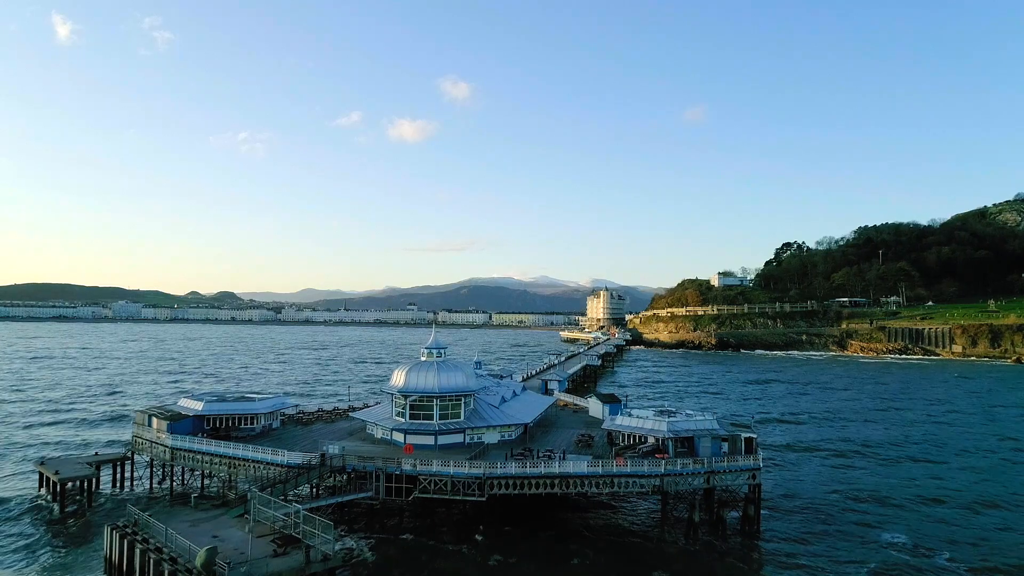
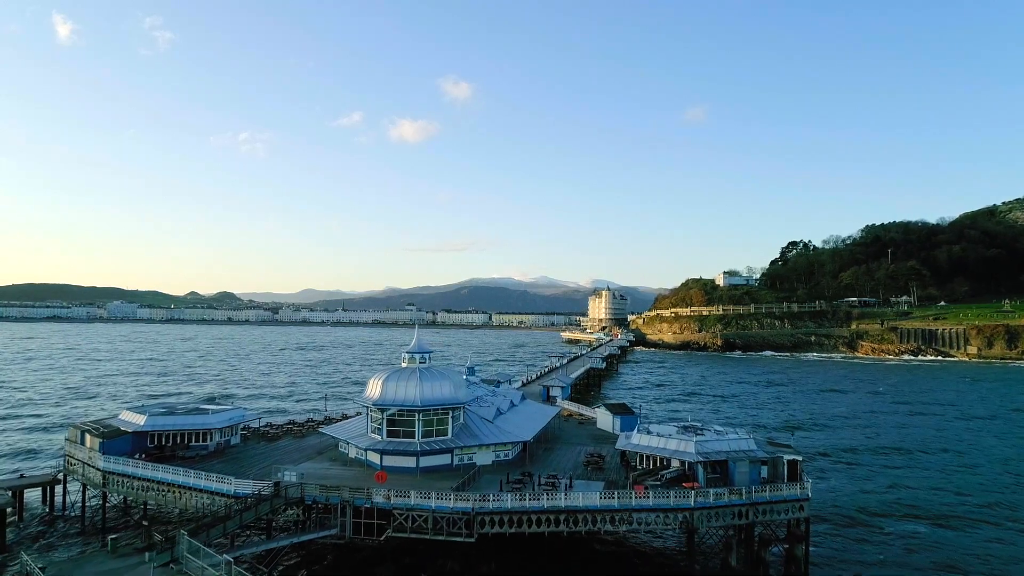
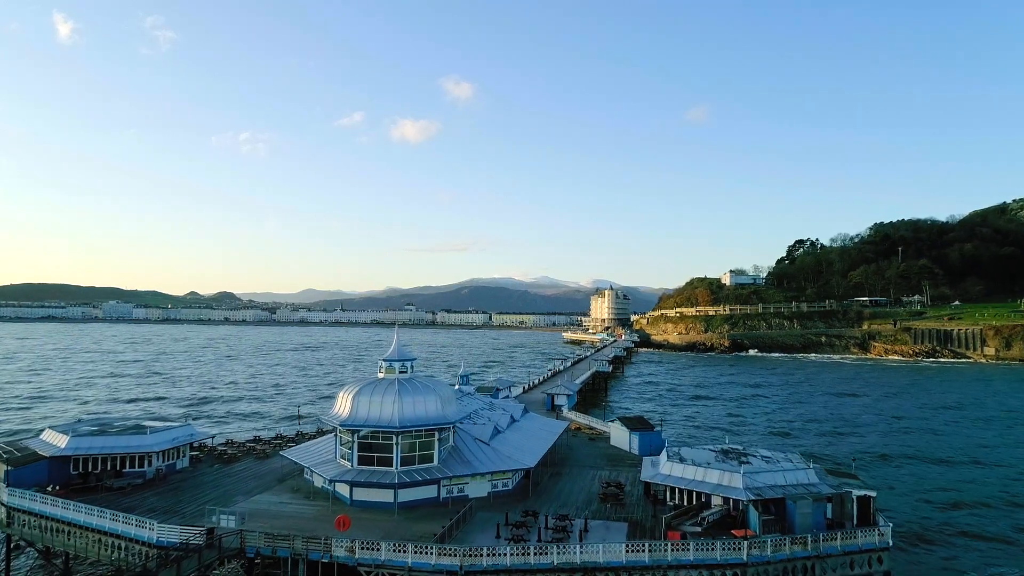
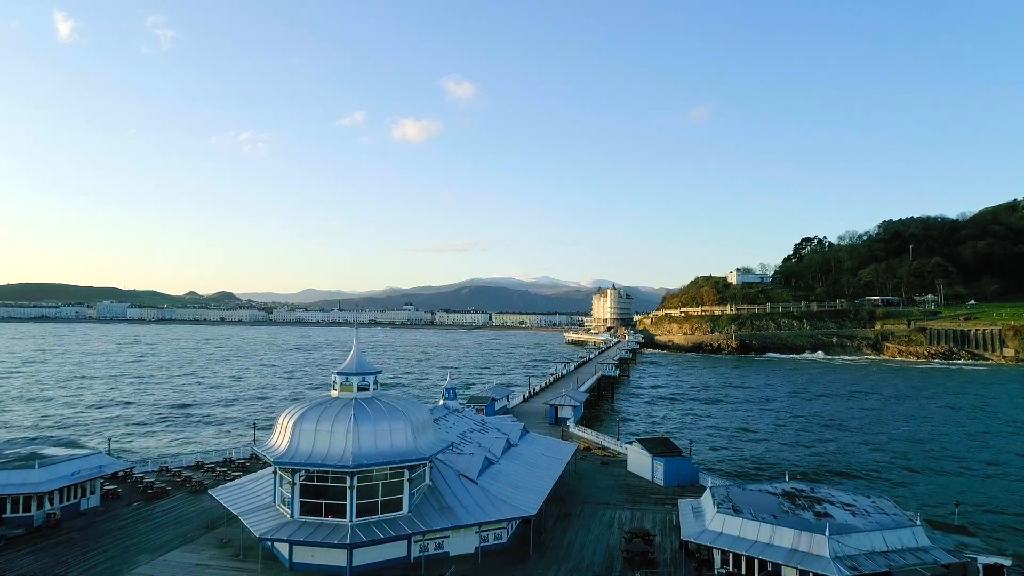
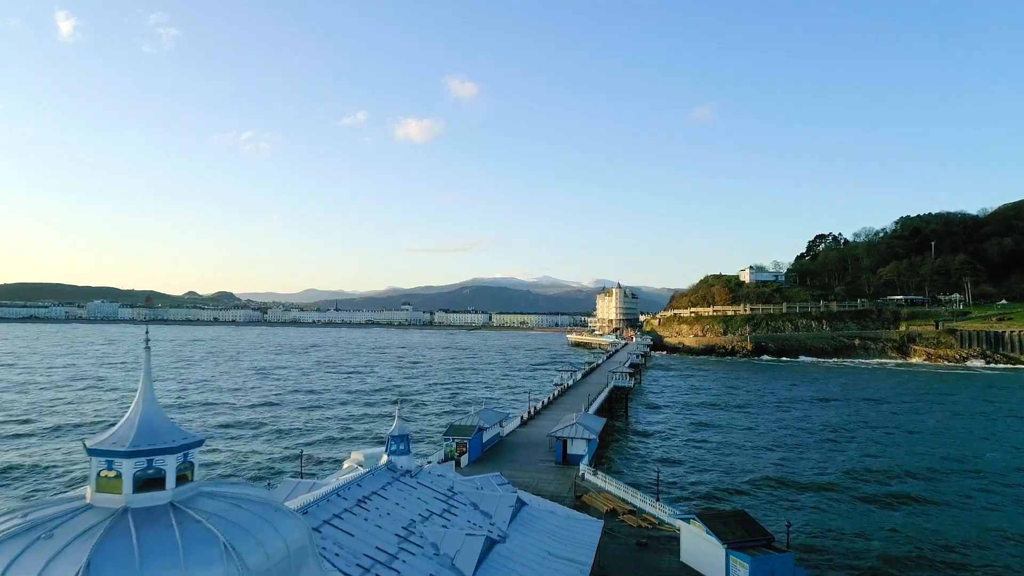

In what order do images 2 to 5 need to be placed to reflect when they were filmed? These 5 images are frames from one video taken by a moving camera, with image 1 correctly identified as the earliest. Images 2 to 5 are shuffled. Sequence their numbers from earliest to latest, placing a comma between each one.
2, 3, 4, 5
